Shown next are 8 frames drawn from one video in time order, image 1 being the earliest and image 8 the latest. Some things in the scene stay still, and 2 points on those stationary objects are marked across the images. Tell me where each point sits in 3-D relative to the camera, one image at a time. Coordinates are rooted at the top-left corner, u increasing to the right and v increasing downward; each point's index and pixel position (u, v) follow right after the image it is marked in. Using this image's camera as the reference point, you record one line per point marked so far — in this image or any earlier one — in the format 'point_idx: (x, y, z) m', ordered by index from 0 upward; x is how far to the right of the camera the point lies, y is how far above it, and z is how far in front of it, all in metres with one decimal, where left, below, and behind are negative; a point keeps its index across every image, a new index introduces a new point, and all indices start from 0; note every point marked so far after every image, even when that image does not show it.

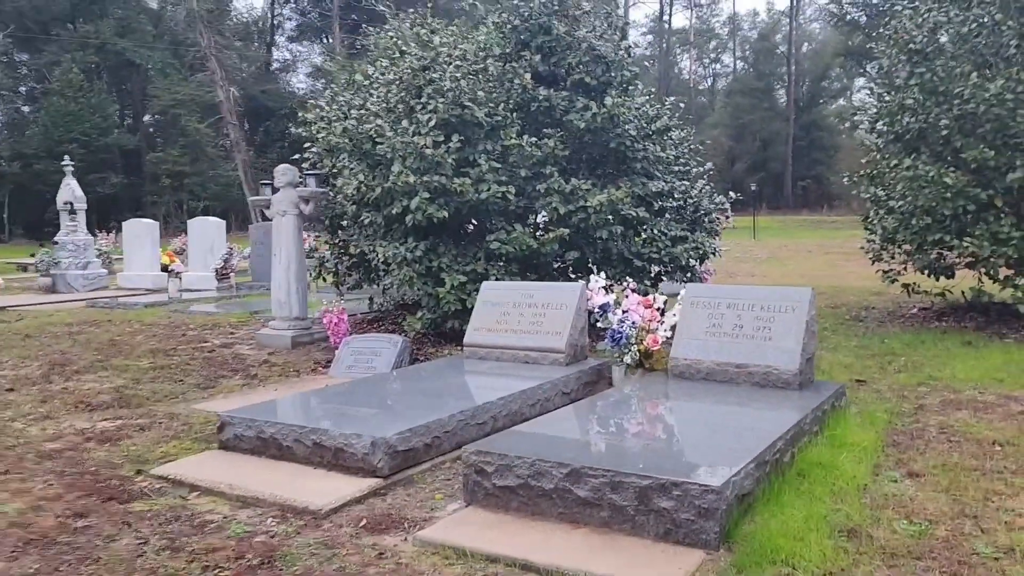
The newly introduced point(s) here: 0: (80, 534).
0: (-1.7, -1.0, +3.4) m
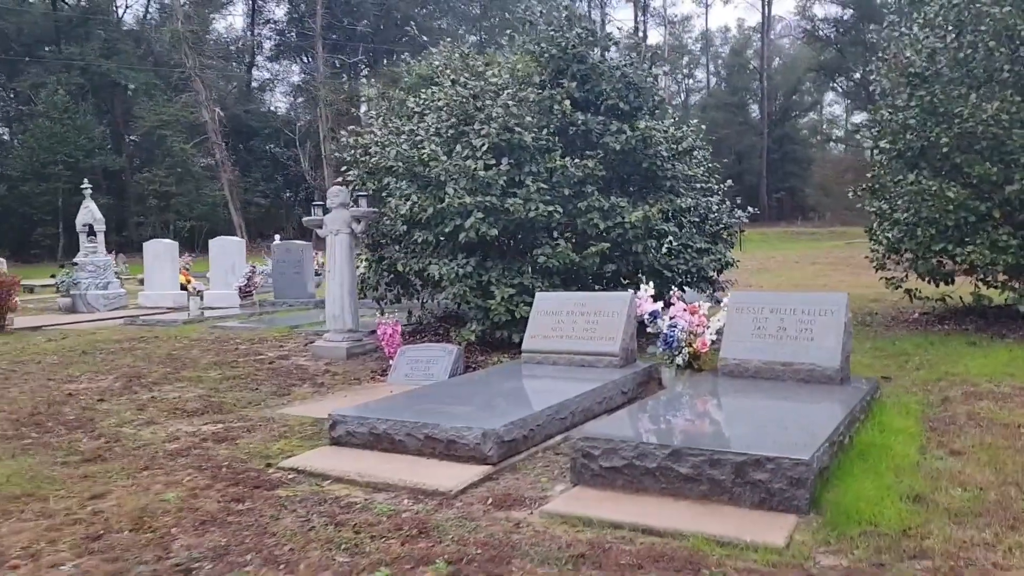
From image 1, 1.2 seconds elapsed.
0: (-1.2, -1.0, +3.9) m
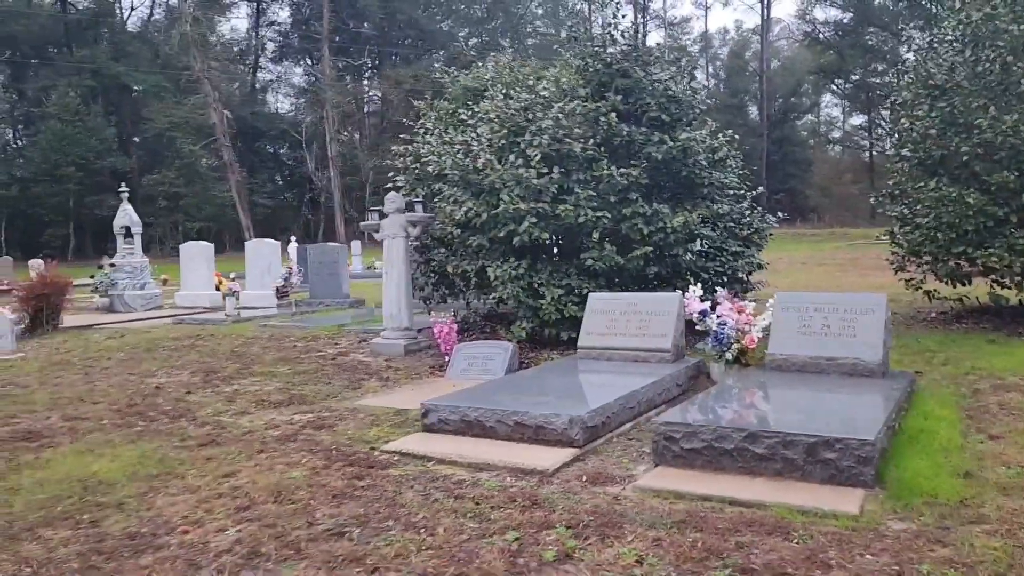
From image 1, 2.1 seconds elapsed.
0: (-0.7, -1.0, +4.3) m
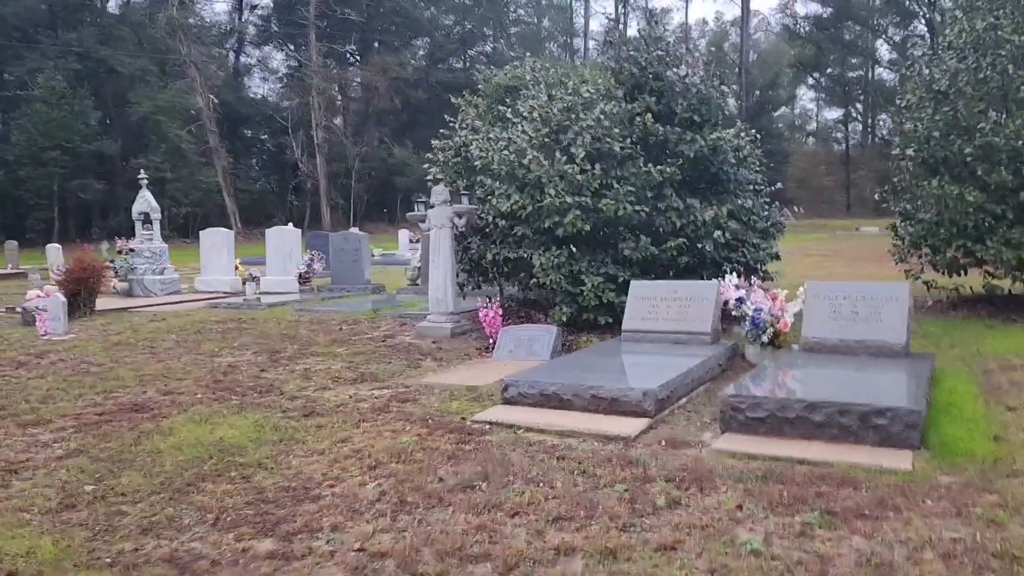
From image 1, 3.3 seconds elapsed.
0: (-0.2, -1.0, +4.9) m
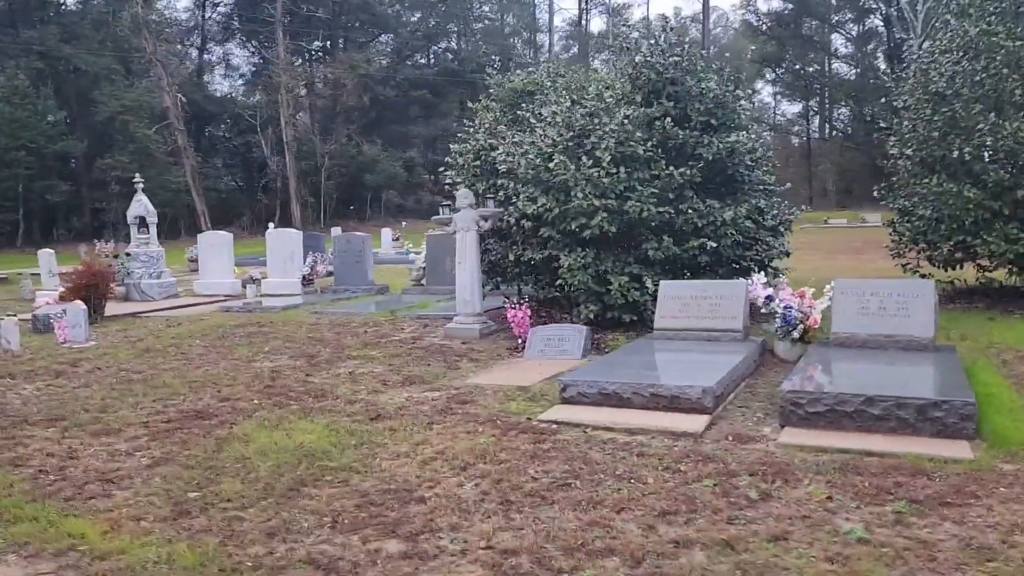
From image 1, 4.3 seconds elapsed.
0: (+0.3, -1.0, +5.1) m
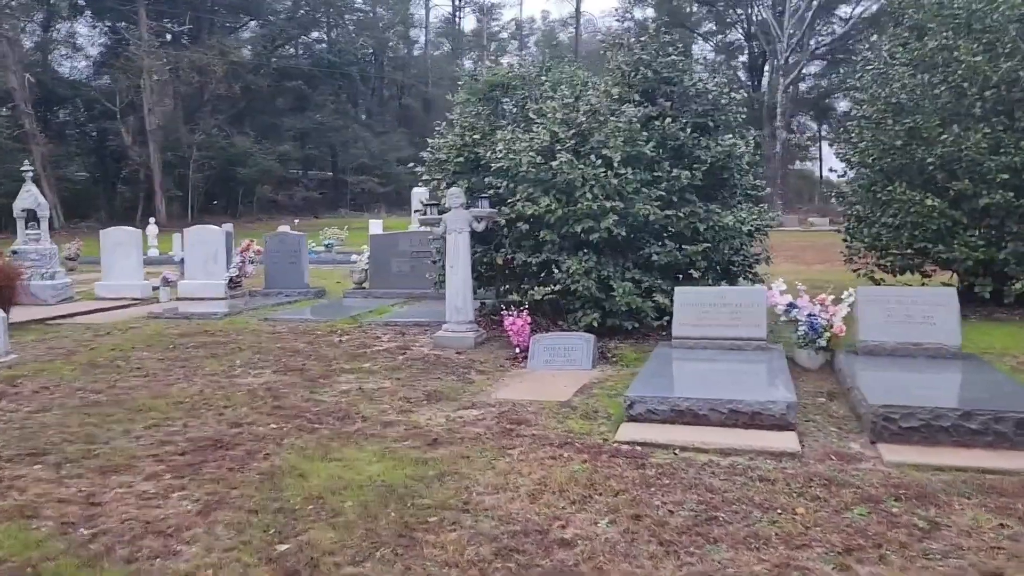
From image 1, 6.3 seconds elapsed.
0: (+0.9, -1.1, +4.7) m
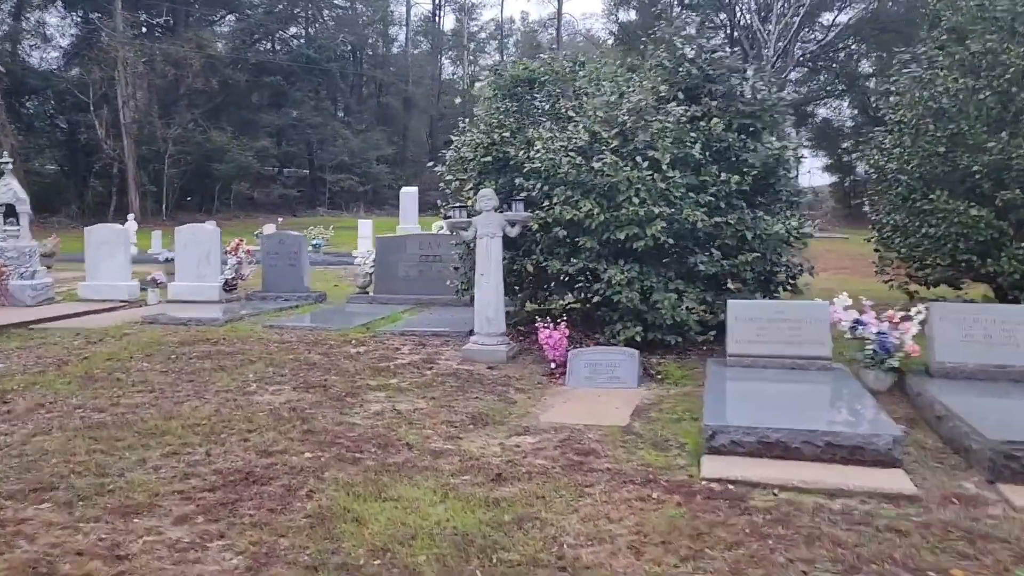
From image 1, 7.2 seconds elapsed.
0: (+1.3, -1.2, +4.1) m
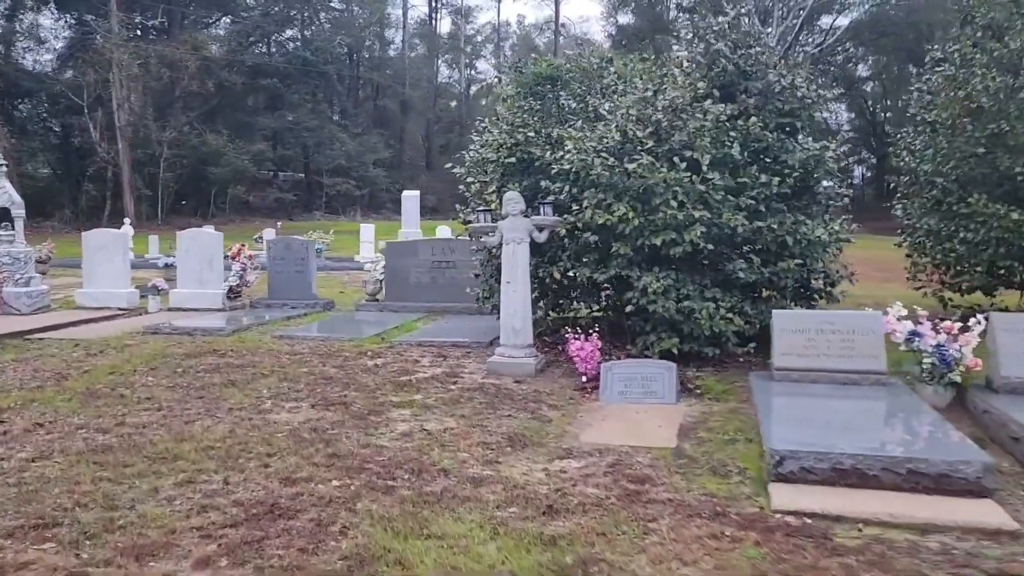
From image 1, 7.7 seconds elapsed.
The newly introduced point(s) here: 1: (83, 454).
0: (+1.6, -1.2, +3.7) m
1: (-2.6, -1.0, +5.3) m
